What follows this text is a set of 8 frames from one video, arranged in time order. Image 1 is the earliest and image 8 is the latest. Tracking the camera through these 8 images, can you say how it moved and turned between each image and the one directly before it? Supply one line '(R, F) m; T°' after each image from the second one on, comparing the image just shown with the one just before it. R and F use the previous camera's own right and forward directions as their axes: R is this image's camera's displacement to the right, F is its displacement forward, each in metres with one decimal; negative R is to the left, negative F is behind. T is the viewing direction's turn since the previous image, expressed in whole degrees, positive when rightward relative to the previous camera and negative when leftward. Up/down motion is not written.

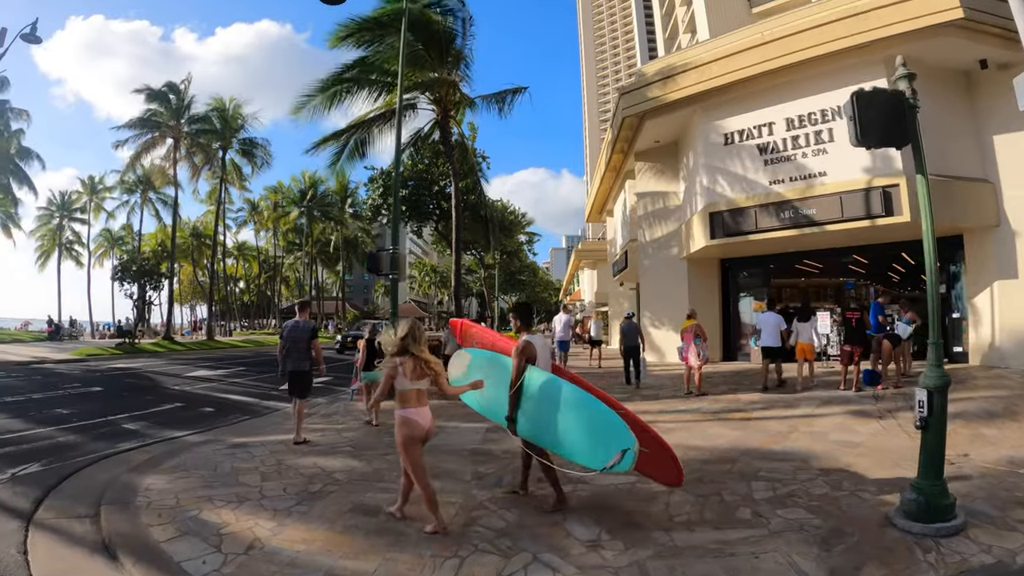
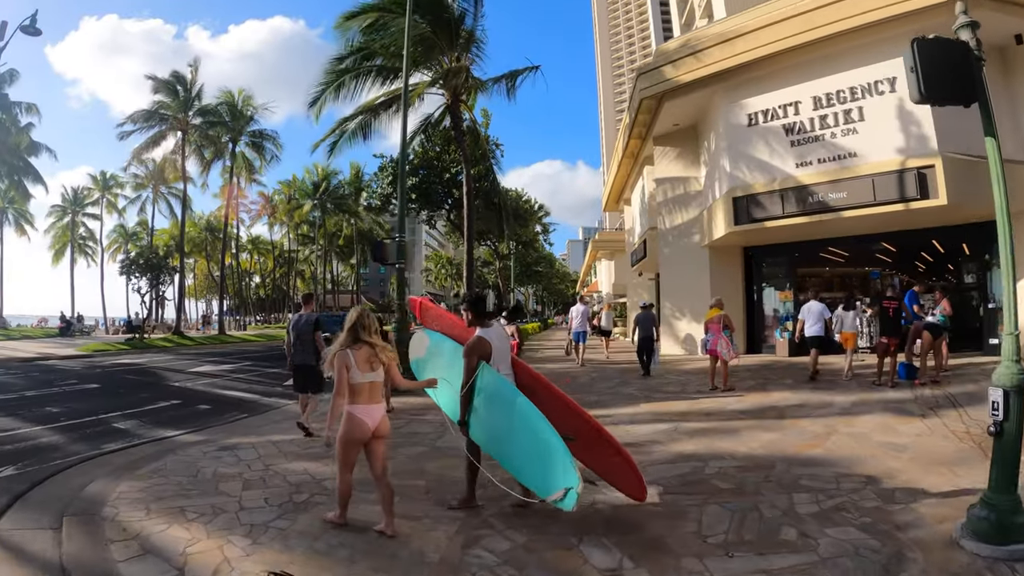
(+0.1, +0.6) m; -1°
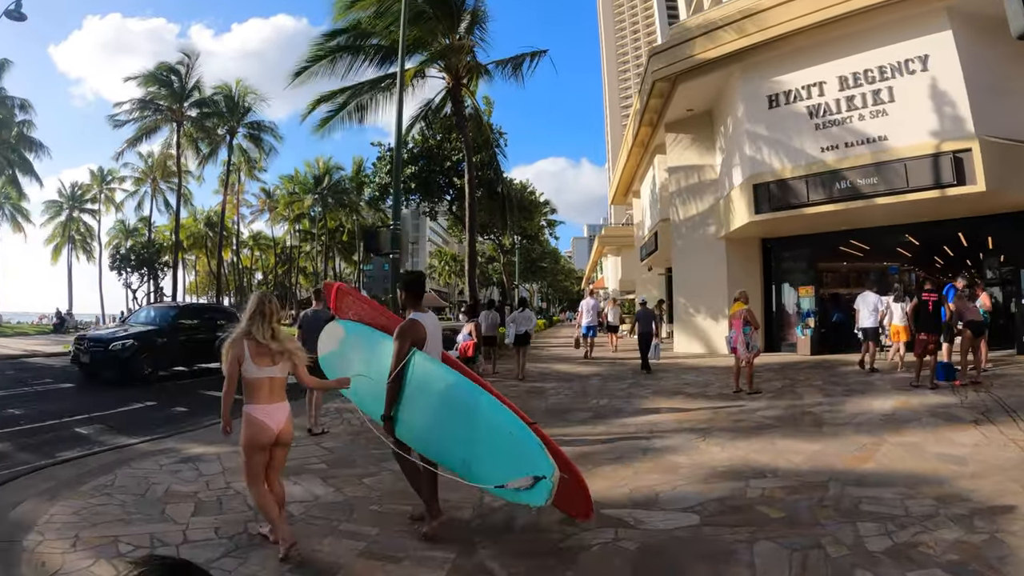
(0.0, +0.9) m; 0°
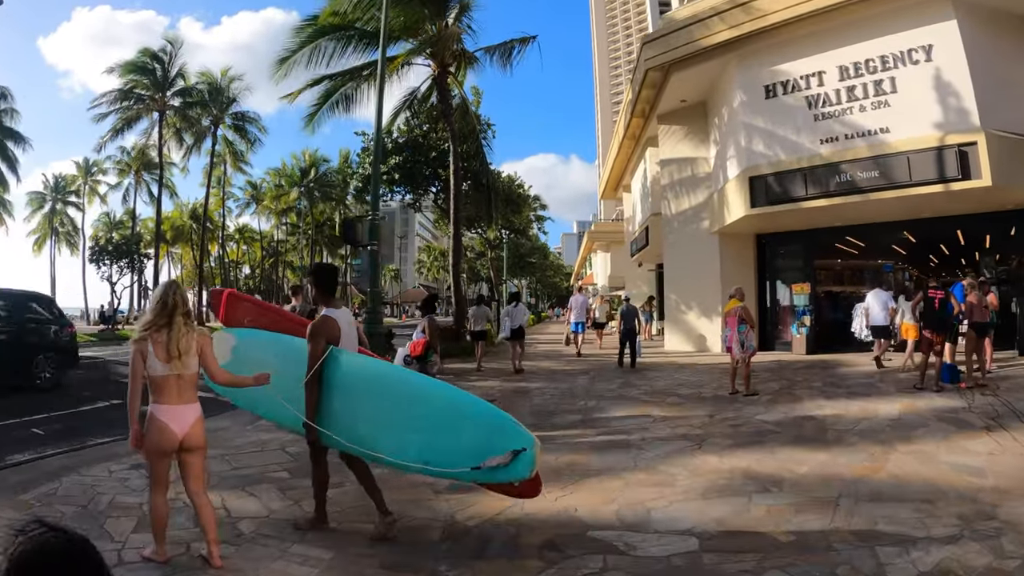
(+0.1, +0.5) m; +1°
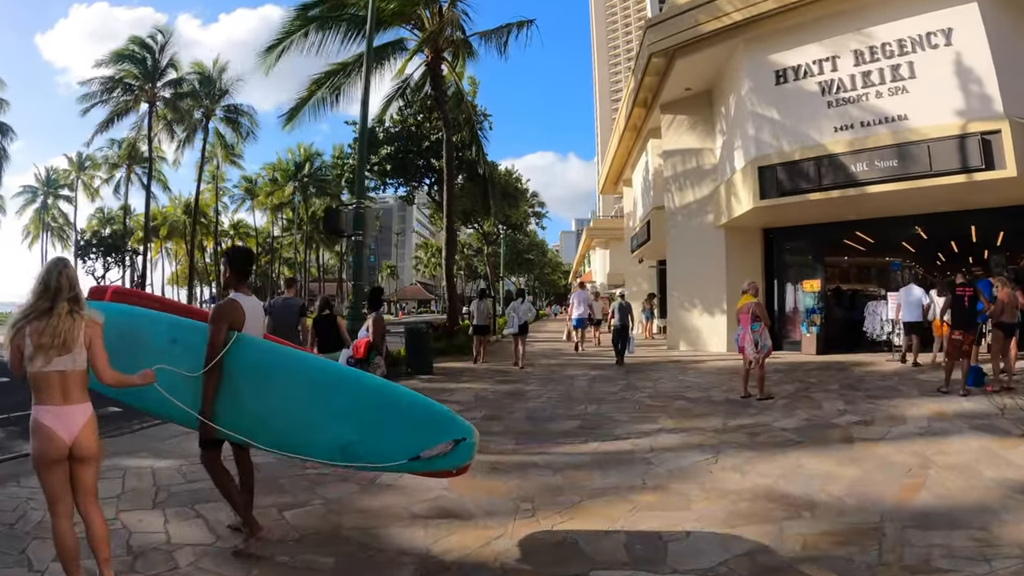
(+0.1, +0.6) m; 0°
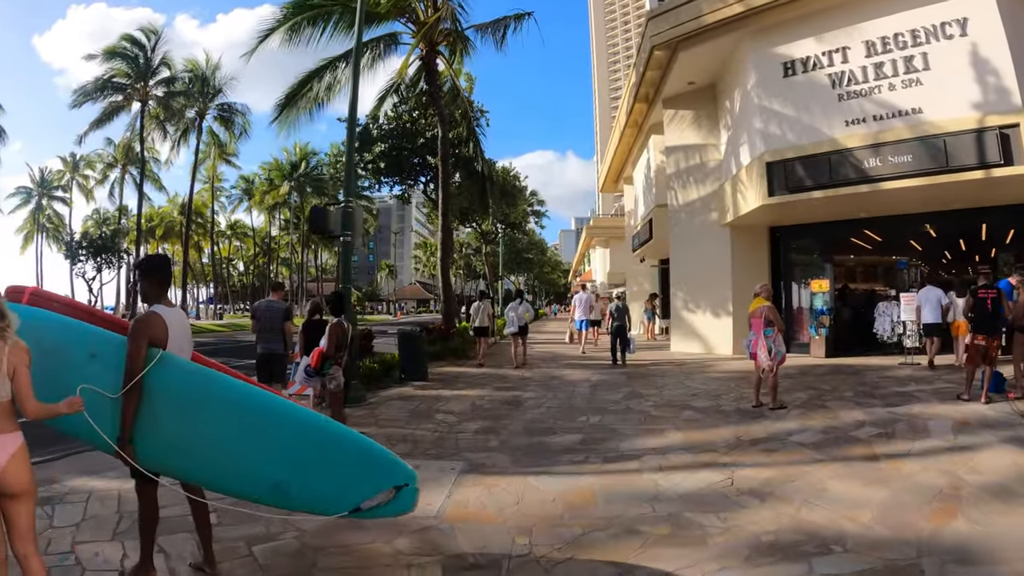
(0.0, +0.4) m; 0°
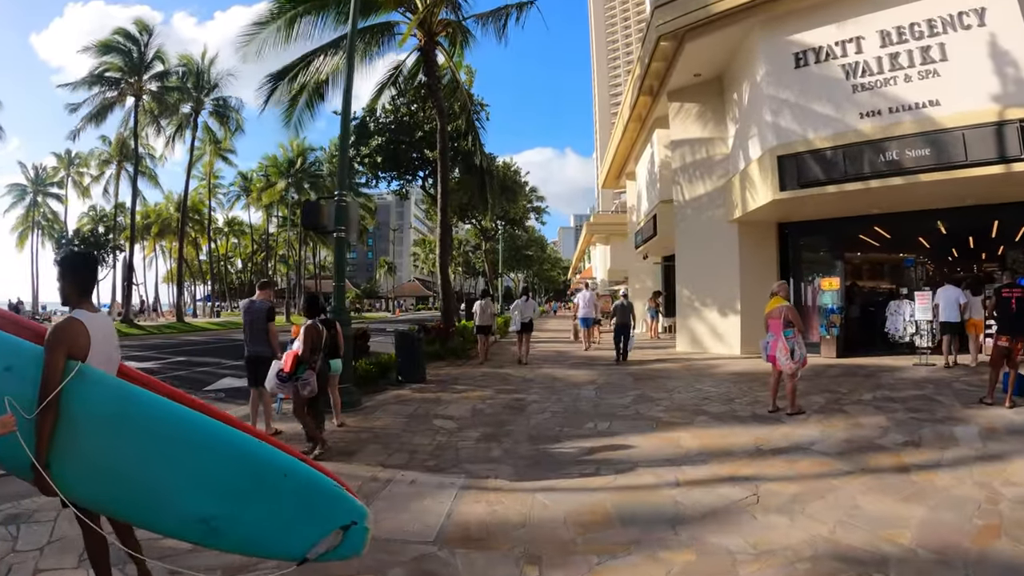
(0.0, +0.4) m; 0°
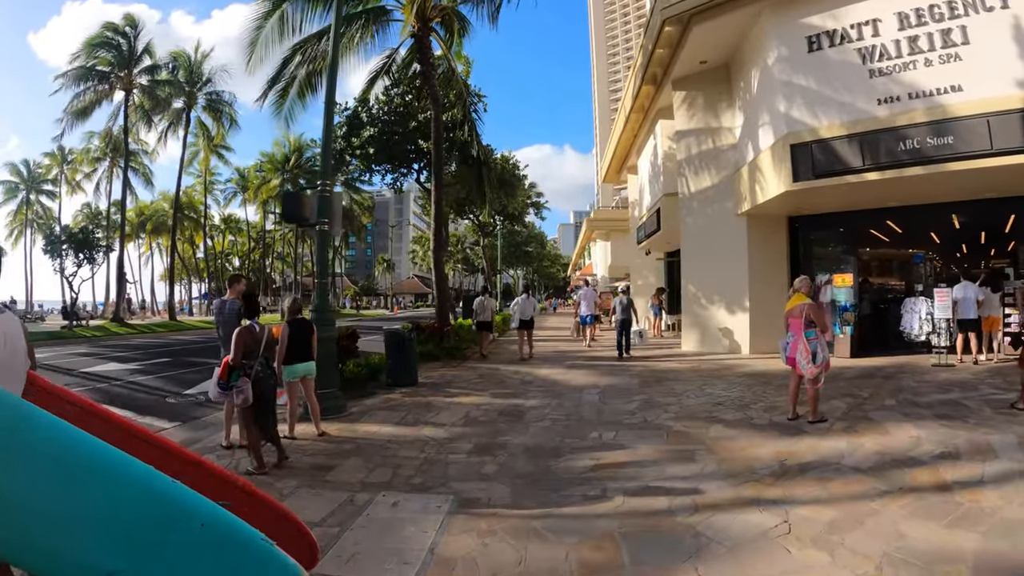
(0.0, +0.5) m; 0°
